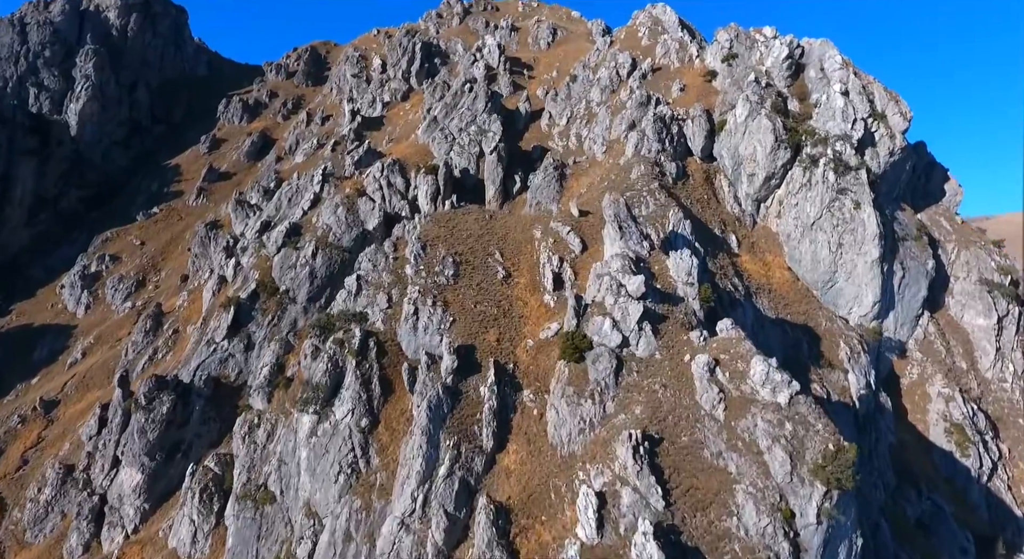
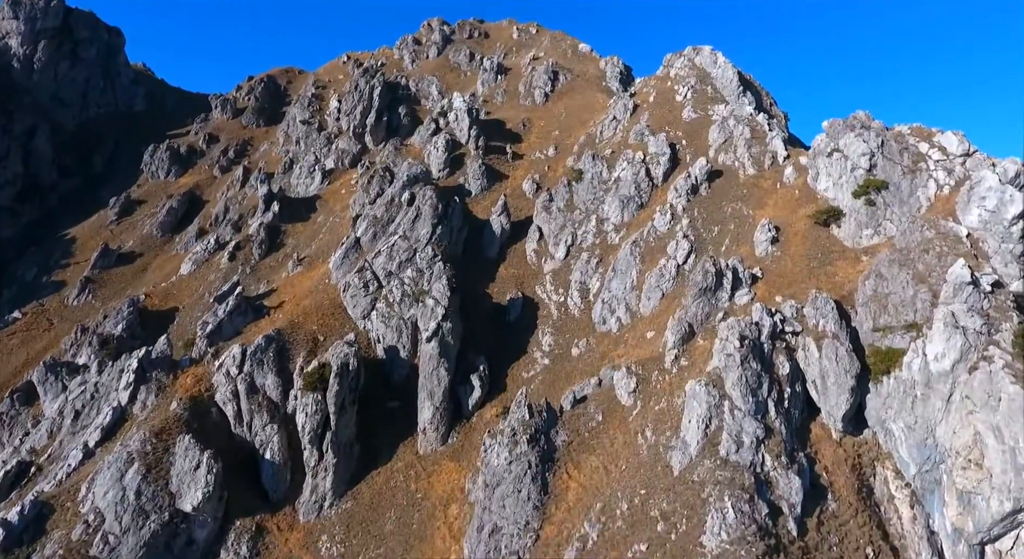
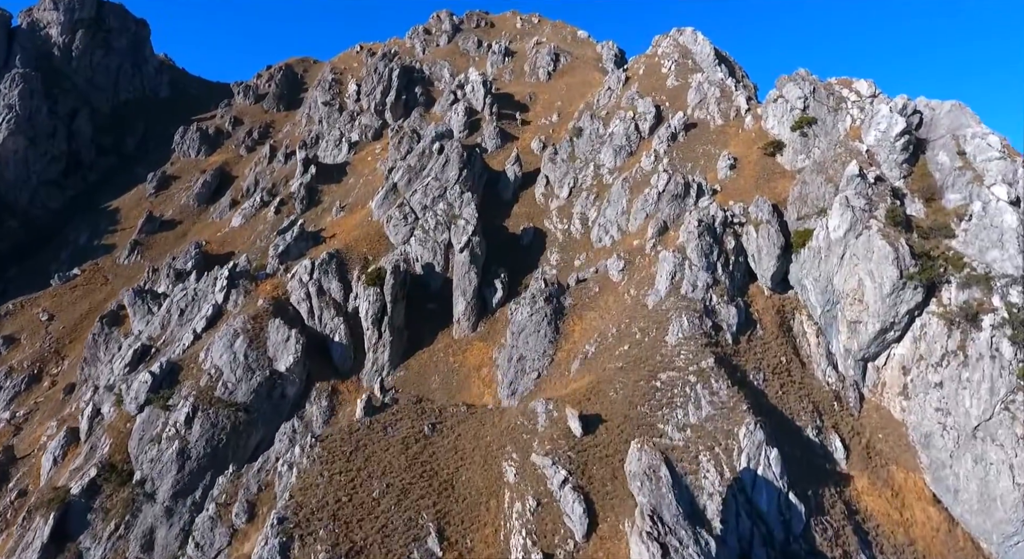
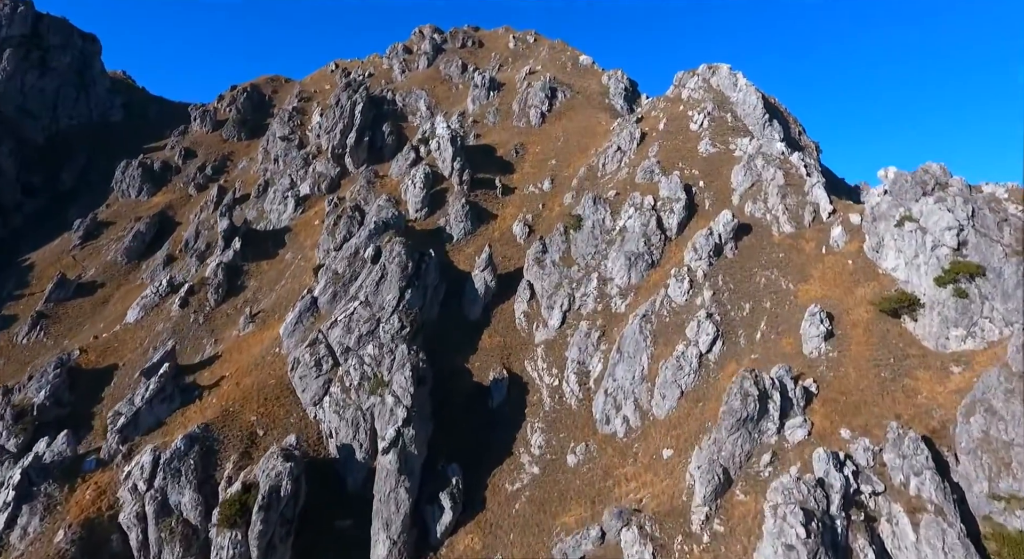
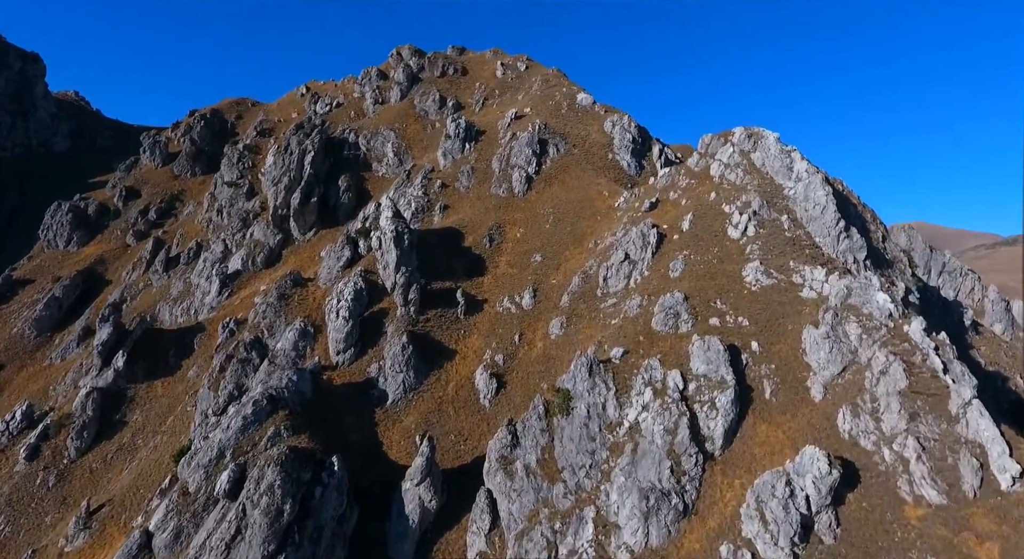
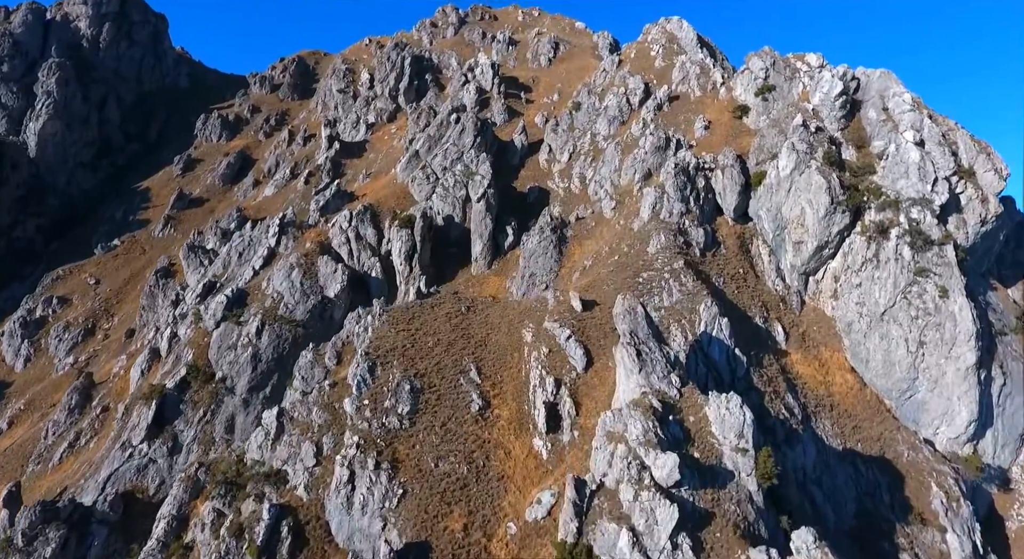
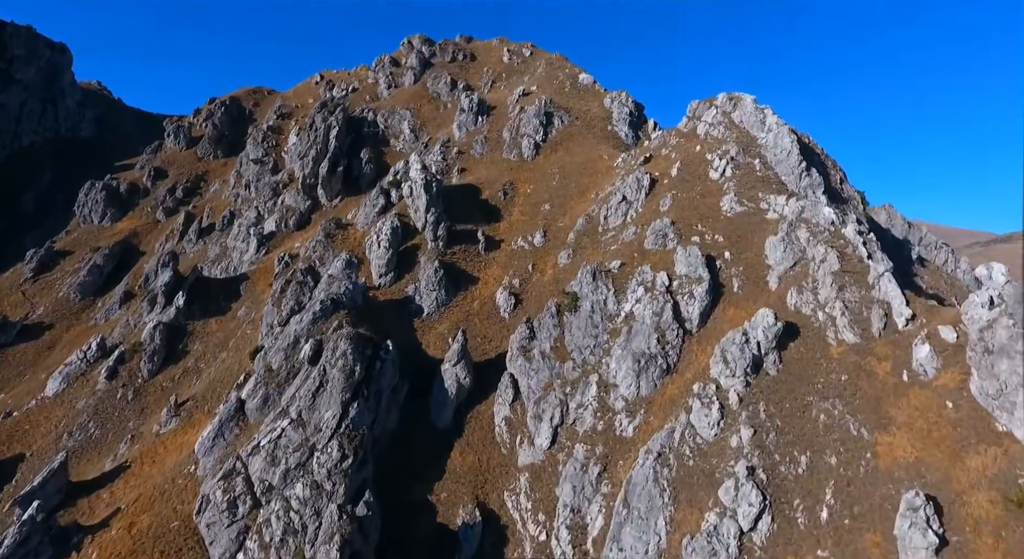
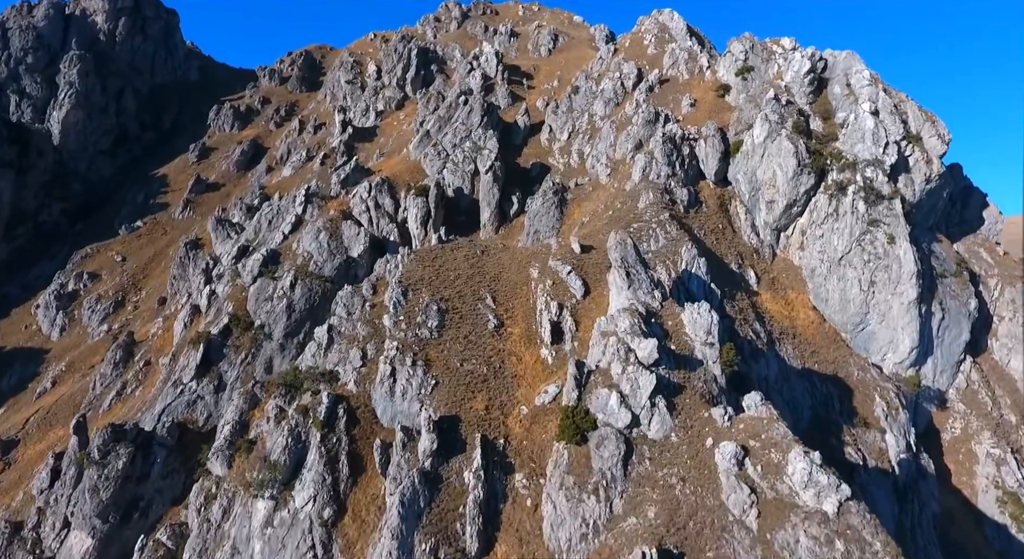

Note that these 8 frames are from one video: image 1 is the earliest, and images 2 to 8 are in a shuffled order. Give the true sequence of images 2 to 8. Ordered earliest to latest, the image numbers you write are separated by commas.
8, 6, 3, 2, 4, 7, 5
